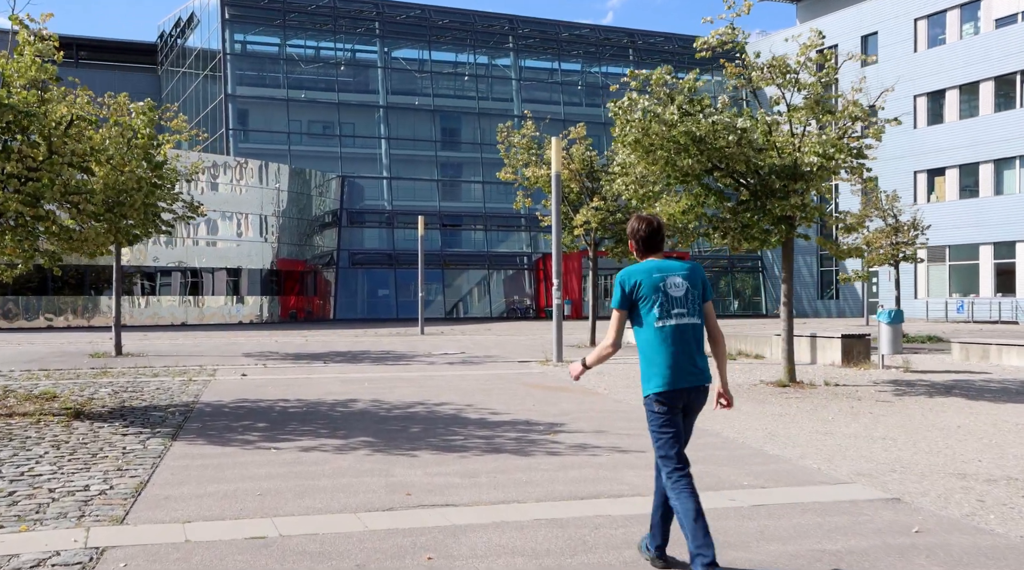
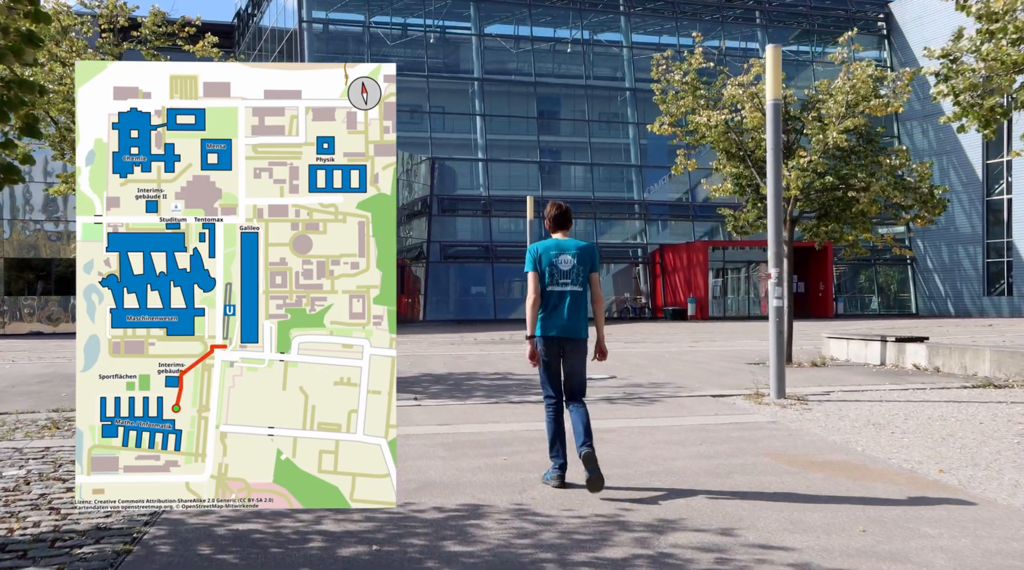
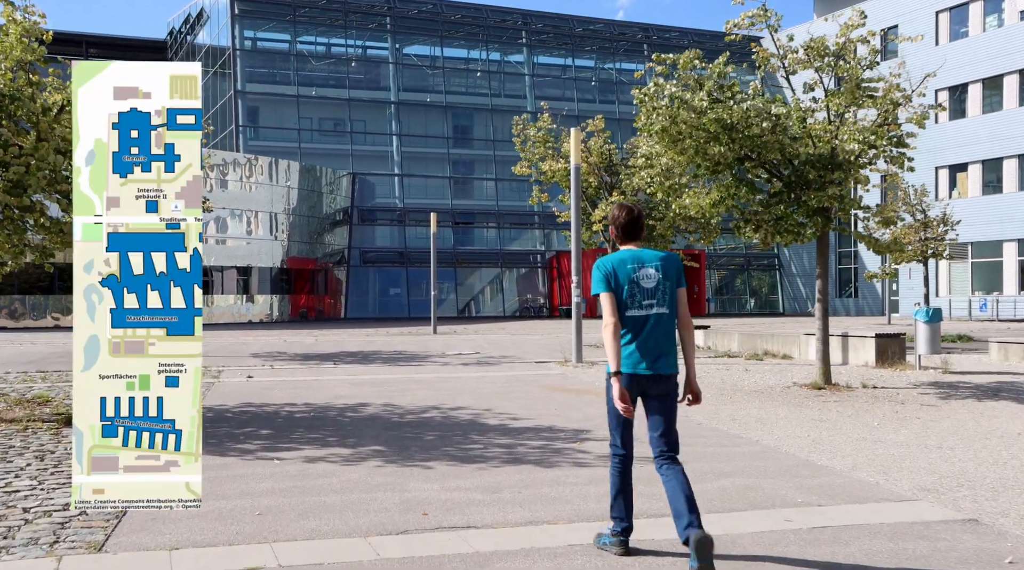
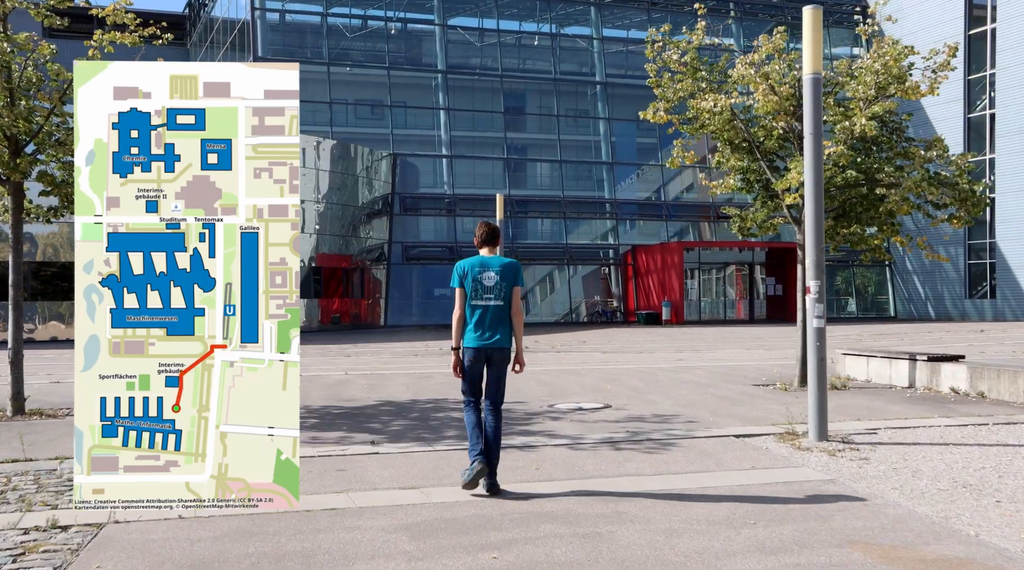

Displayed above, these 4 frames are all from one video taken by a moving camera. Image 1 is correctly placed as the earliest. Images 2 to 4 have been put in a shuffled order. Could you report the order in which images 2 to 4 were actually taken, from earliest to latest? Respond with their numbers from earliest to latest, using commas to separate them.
3, 2, 4
